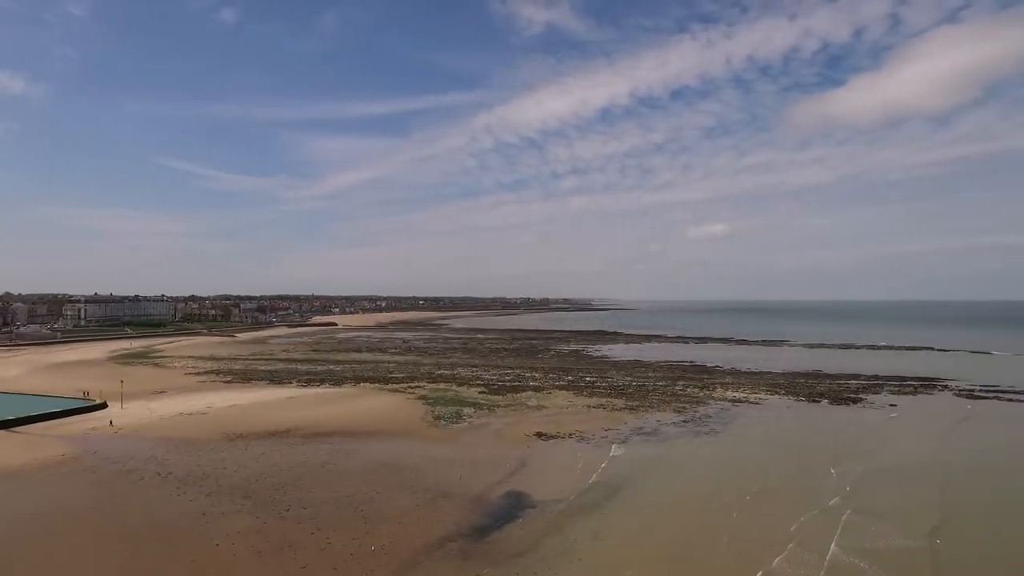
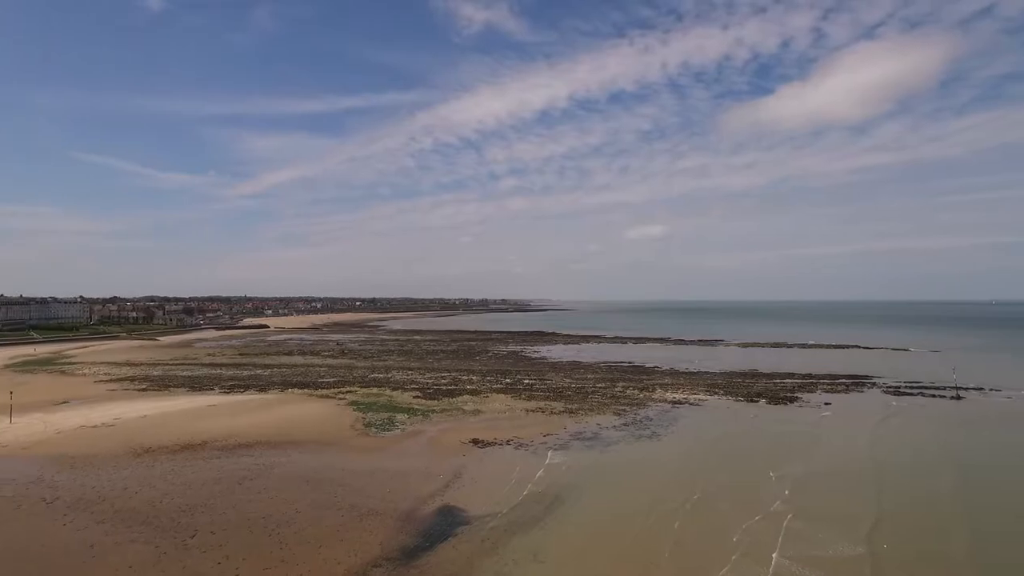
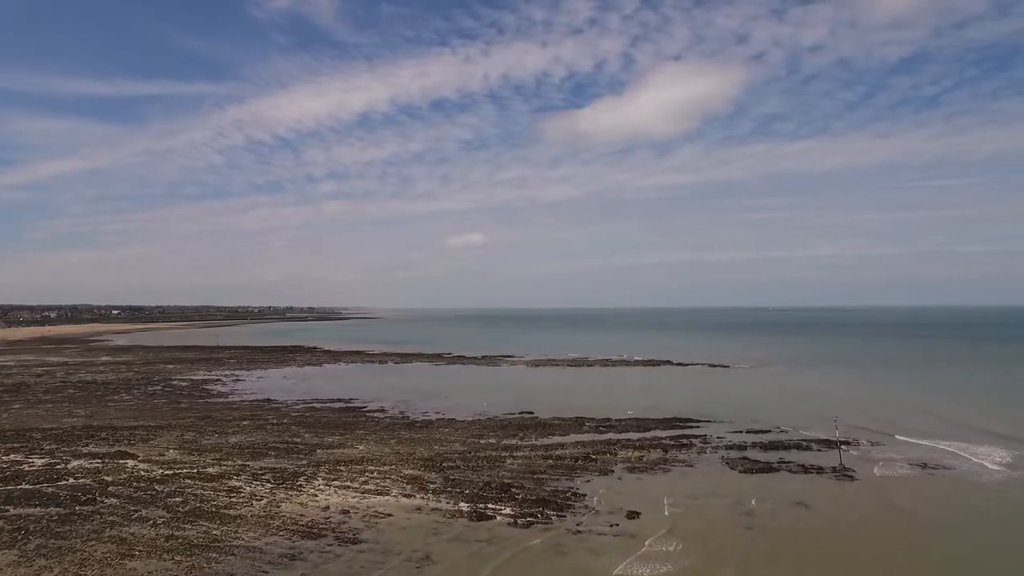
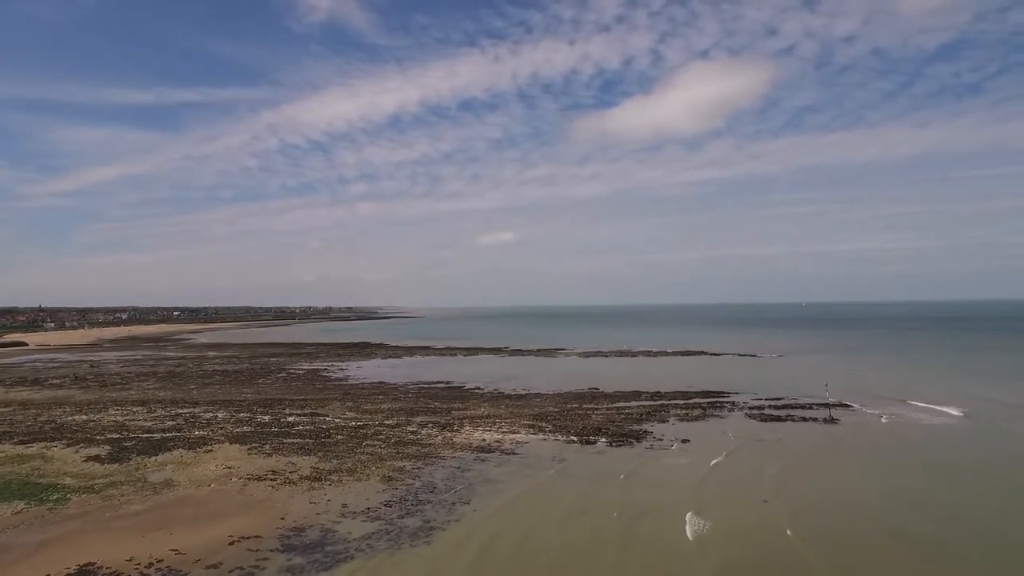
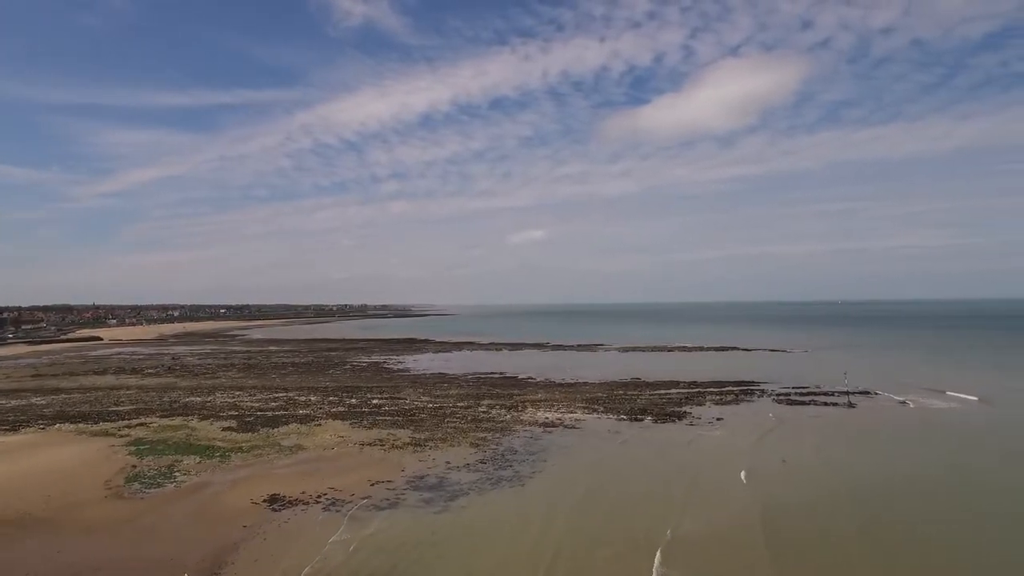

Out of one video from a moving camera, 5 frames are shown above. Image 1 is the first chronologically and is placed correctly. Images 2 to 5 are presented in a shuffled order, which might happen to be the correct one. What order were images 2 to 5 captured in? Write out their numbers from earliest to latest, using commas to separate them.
2, 5, 4, 3
